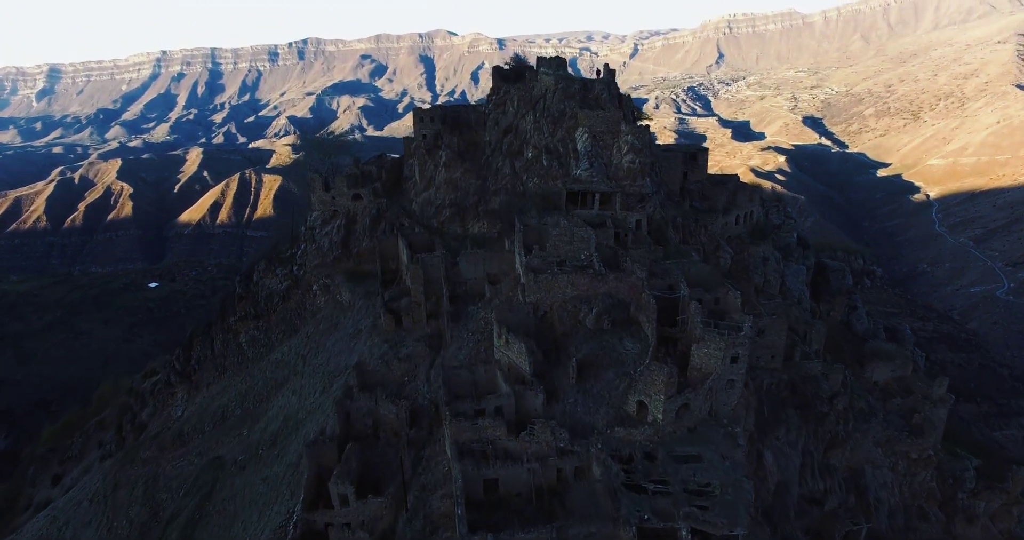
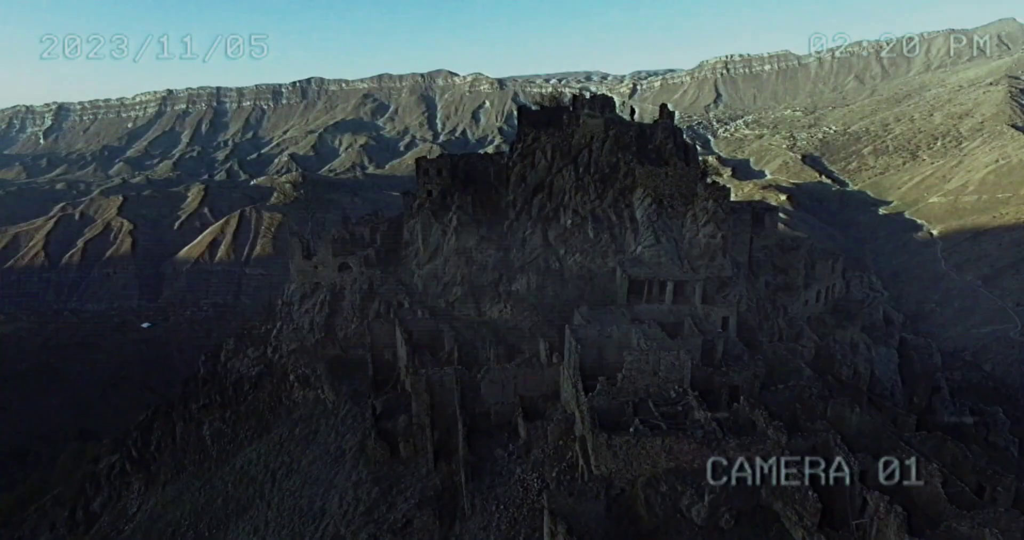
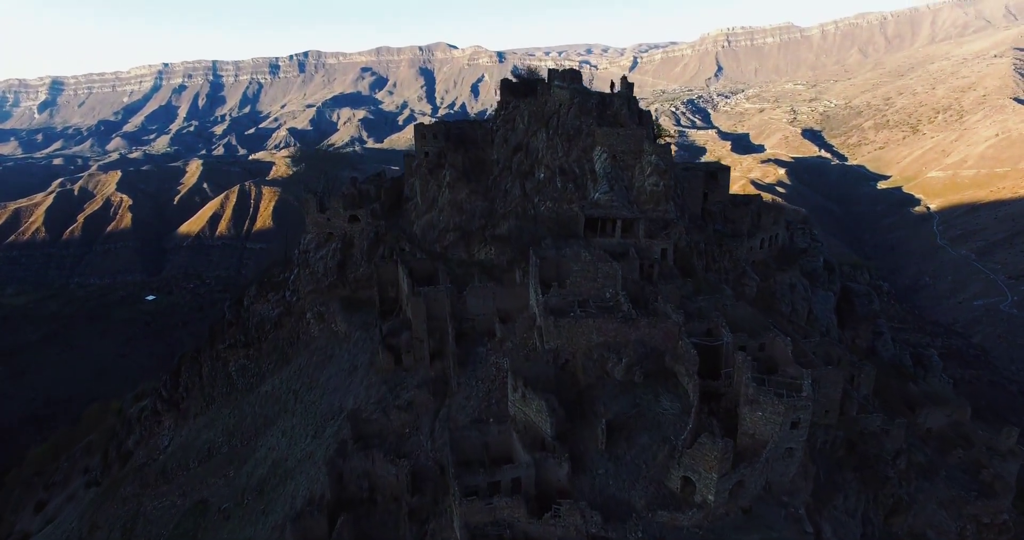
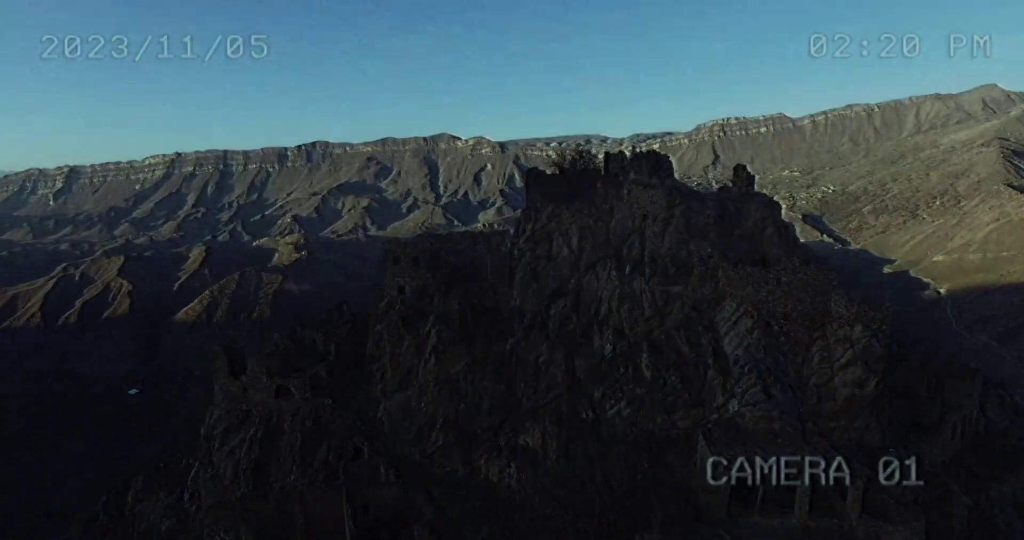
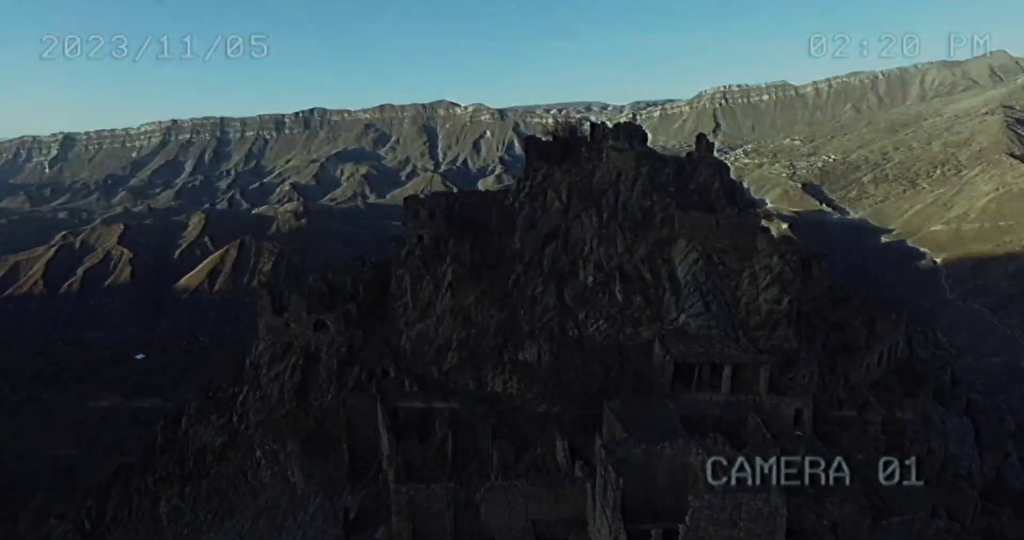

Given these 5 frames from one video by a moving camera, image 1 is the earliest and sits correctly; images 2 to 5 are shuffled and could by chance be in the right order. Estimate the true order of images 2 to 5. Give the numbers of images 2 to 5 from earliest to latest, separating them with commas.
3, 2, 5, 4
